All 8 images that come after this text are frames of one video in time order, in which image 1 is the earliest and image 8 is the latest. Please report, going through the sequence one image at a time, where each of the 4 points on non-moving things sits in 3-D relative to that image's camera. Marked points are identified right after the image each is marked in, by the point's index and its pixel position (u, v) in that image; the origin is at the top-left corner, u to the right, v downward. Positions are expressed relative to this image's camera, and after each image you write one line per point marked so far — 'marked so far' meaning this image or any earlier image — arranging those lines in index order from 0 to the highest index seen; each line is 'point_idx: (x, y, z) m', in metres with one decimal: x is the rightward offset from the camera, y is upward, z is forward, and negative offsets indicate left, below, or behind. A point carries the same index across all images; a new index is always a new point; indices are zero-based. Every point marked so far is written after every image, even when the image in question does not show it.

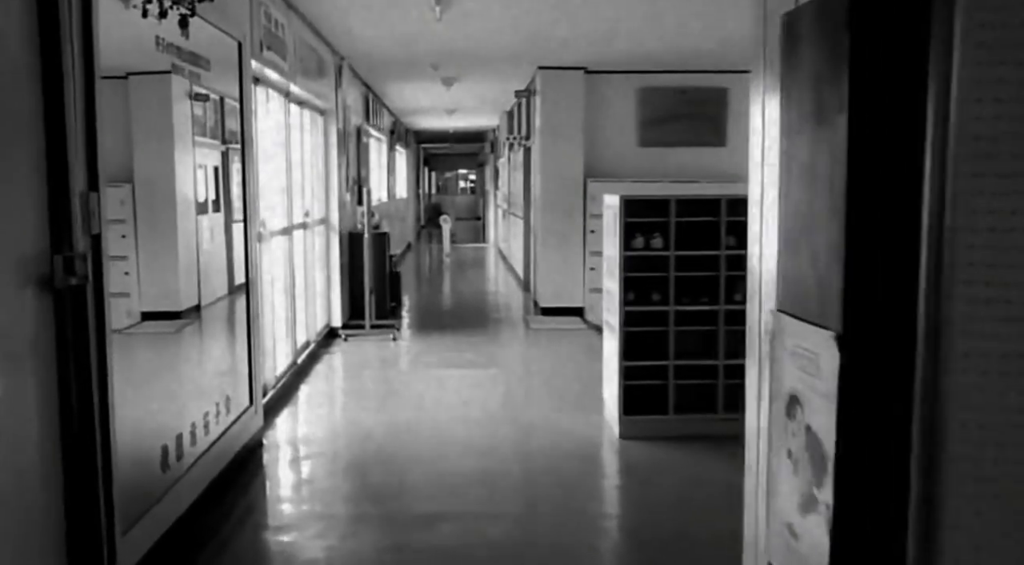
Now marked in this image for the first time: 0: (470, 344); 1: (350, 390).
0: (-0.4, -0.7, +8.8) m
1: (-1.3, -0.9, +6.8) m
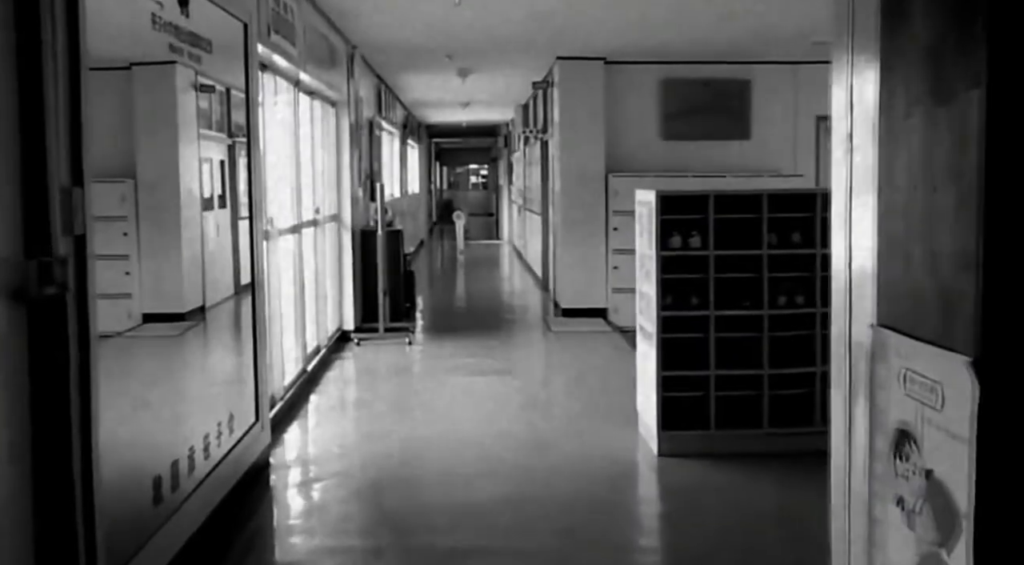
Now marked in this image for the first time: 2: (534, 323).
0: (-0.2, -0.6, +8.4) m
1: (-1.1, -0.9, +6.4) m
2: (+0.3, -0.5, +9.7) m
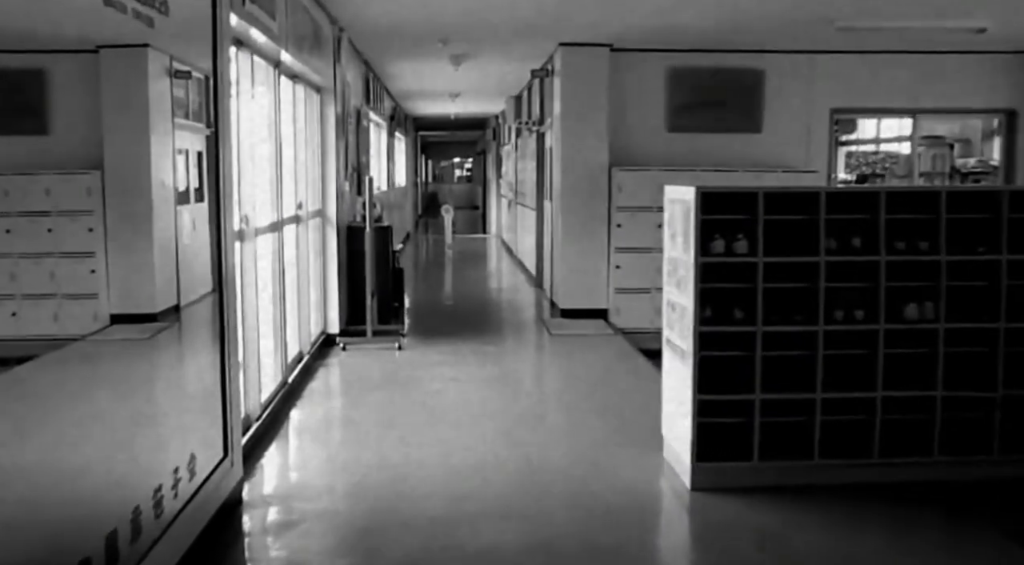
0: (-0.2, -0.7, +7.8) m
1: (-1.1, -0.9, +5.8) m
2: (+0.2, -0.5, +9.1) m
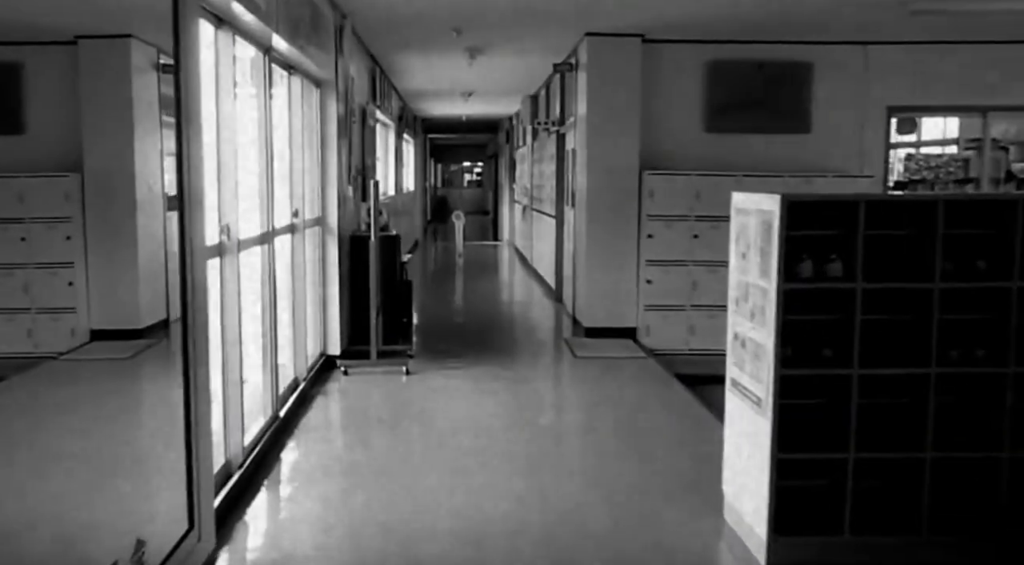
0: (-0.1, -0.8, +7.0) m
1: (-0.9, -1.1, +5.0) m
2: (+0.4, -0.6, +8.3) m
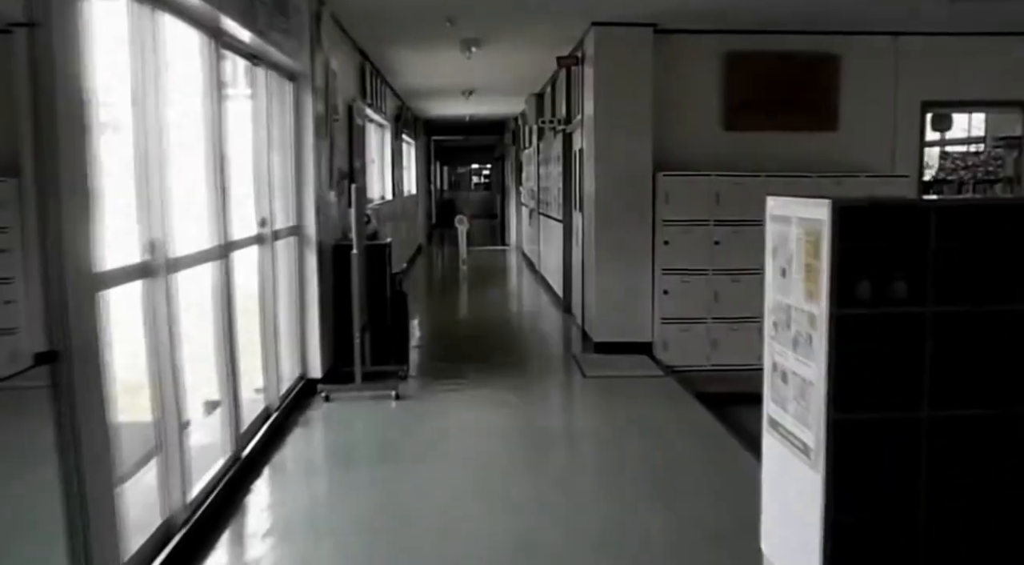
0: (-0.1, -0.9, +6.3) m
1: (-1.0, -1.2, +4.3) m
2: (+0.4, -0.7, +7.6) m
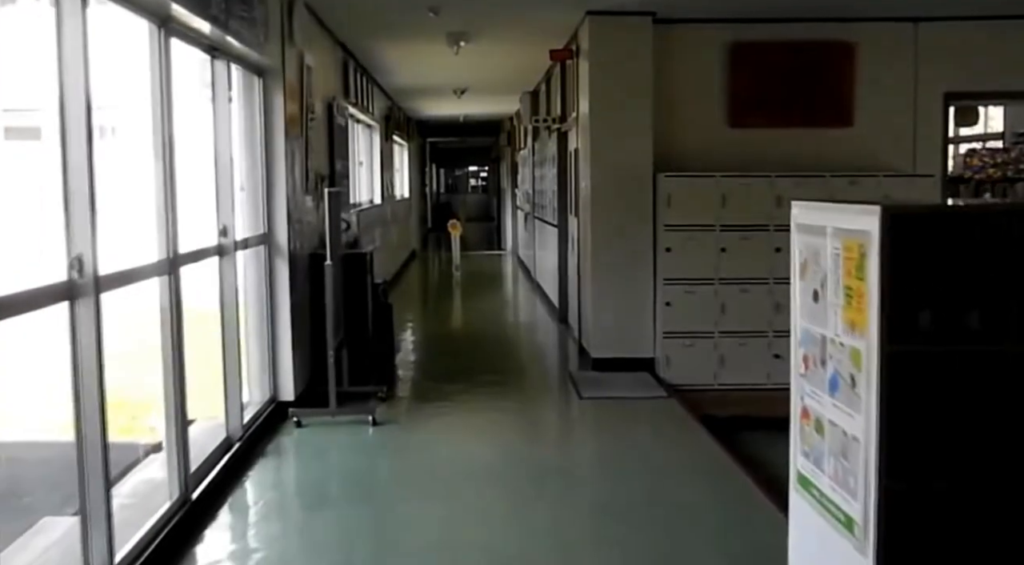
0: (-0.1, -1.0, +5.7) m
1: (-1.0, -1.3, +3.8) m
2: (+0.4, -0.8, +7.1) m
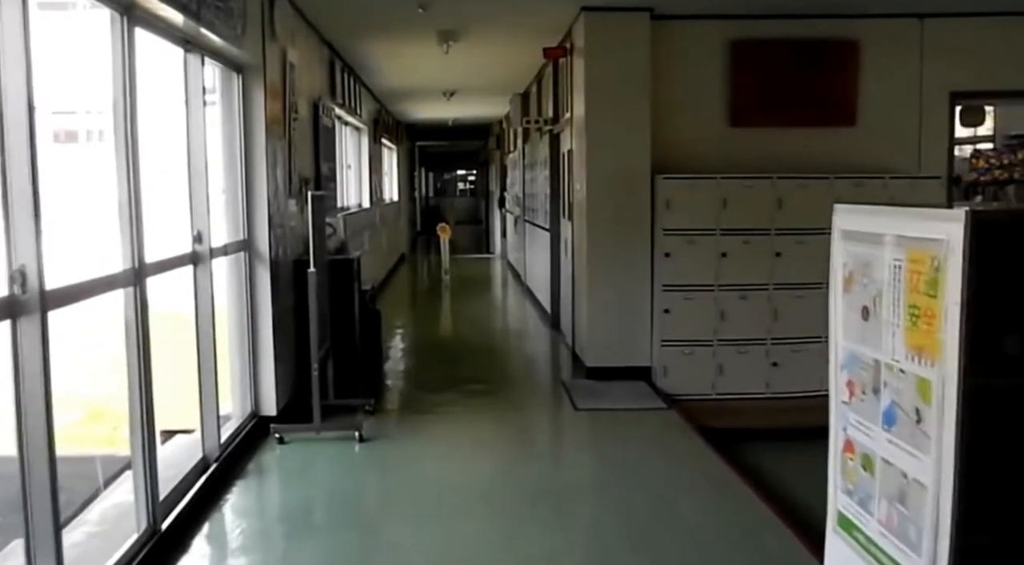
0: (-0.2, -1.0, +5.5) m
1: (-1.0, -1.3, +3.5) m
2: (+0.3, -0.9, +6.8) m
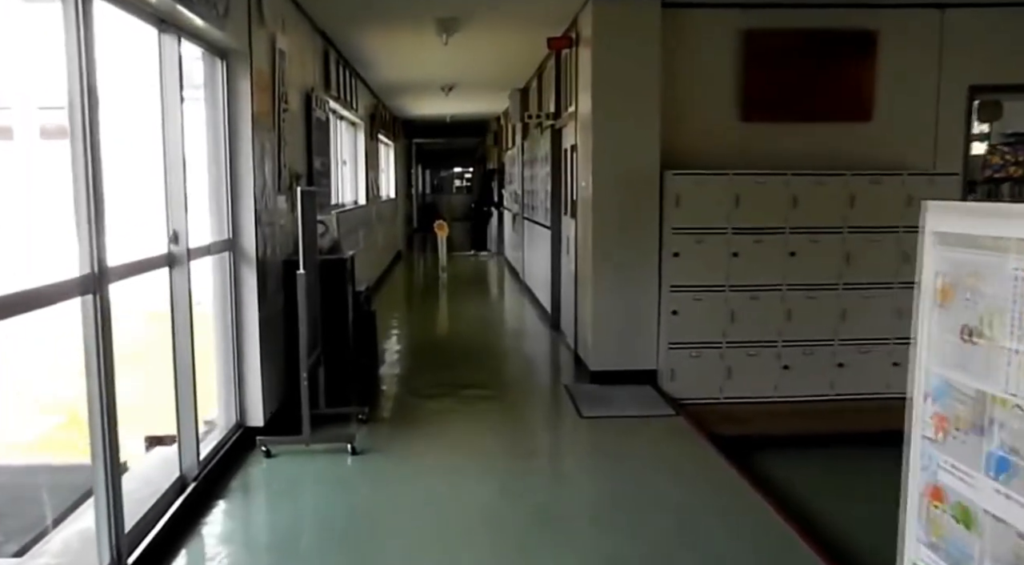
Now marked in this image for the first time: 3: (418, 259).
0: (-0.2, -1.0, +5.1) m
1: (-1.0, -1.3, +3.1) m
2: (+0.3, -0.9, +6.5) m
3: (-2.0, +0.5, +18.2) m
